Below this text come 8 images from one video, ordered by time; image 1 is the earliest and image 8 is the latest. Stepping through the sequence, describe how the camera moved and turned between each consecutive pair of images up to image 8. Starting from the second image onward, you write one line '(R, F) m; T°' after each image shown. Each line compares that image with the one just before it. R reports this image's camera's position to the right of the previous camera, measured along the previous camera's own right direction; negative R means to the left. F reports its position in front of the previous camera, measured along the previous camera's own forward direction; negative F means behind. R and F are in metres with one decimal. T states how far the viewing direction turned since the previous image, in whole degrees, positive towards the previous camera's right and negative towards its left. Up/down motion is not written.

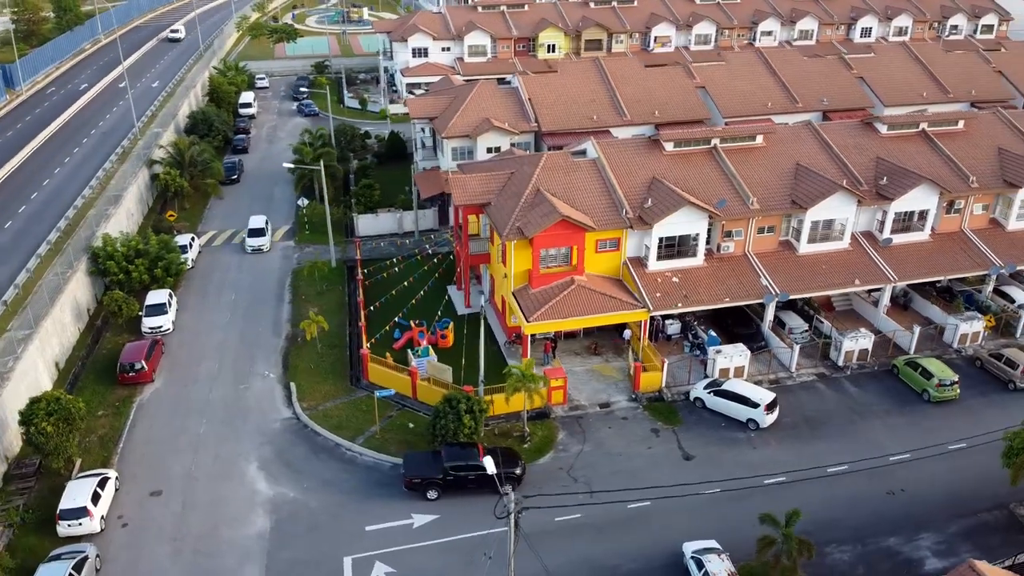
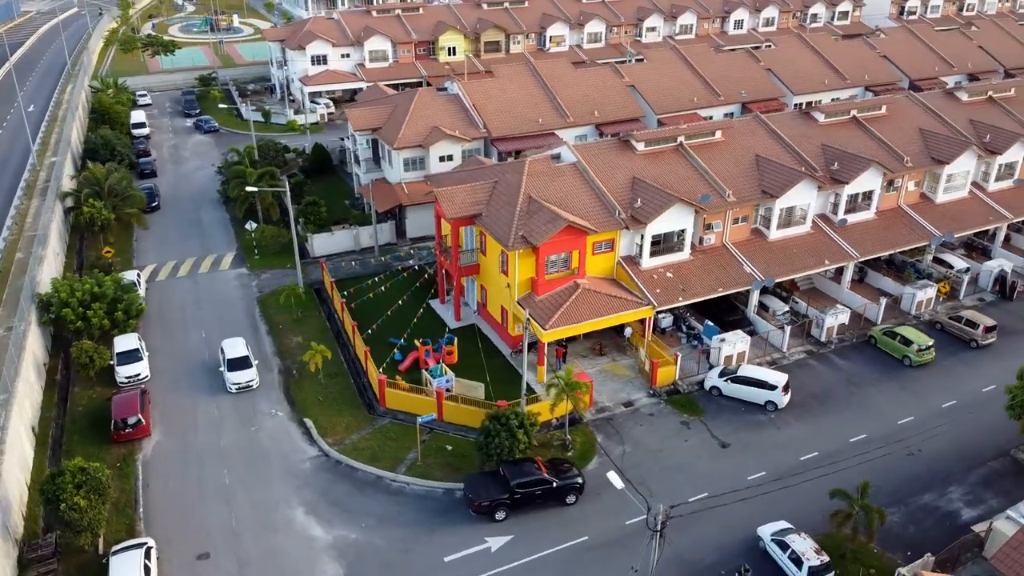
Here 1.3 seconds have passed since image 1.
(-6.7, +0.8) m; +10°
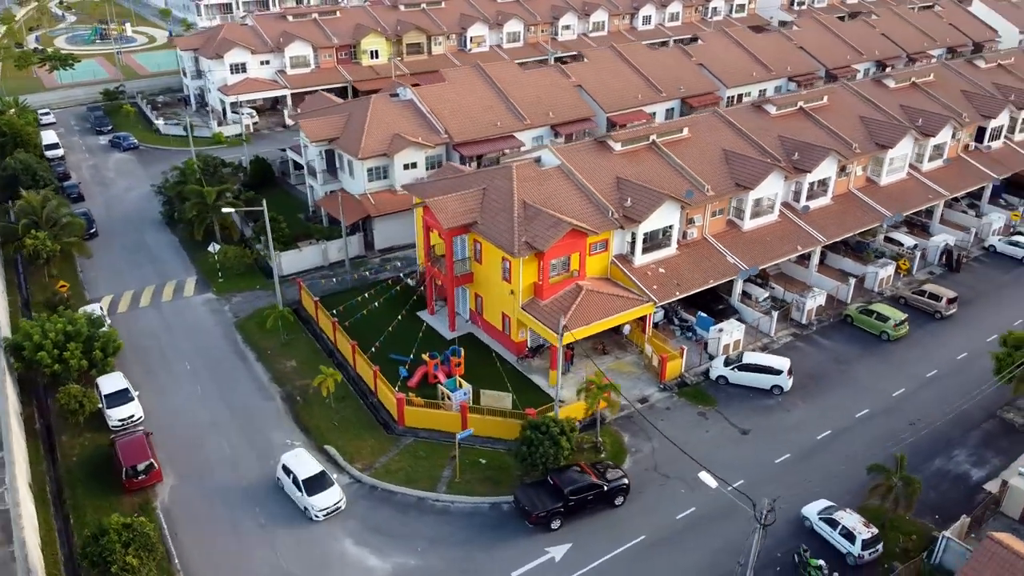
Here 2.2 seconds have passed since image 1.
(-5.2, +0.5) m; +8°
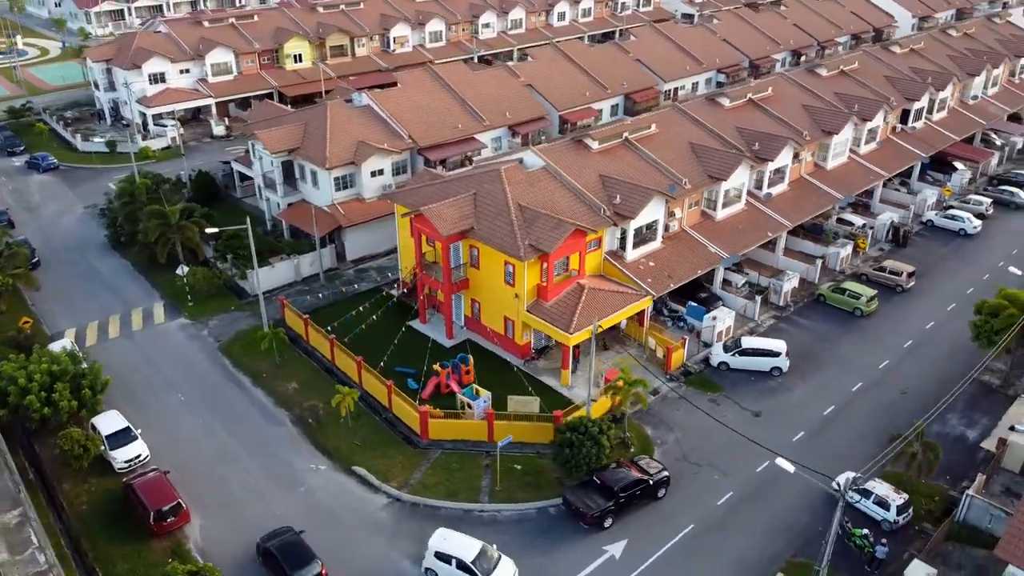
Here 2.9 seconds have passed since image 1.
(-5.0, +0.3) m; +8°
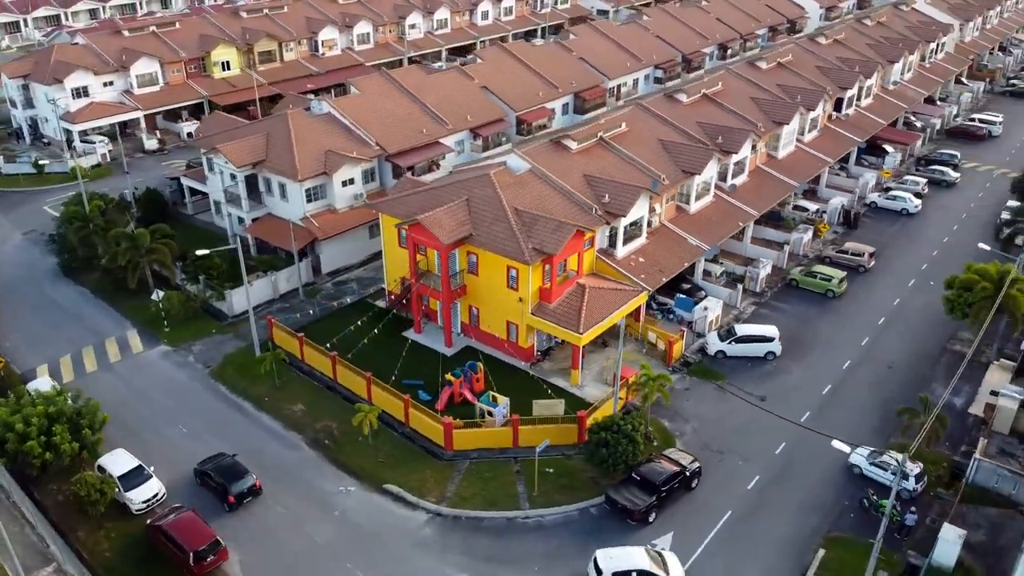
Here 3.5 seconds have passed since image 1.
(-4.6, +0.2) m; +7°
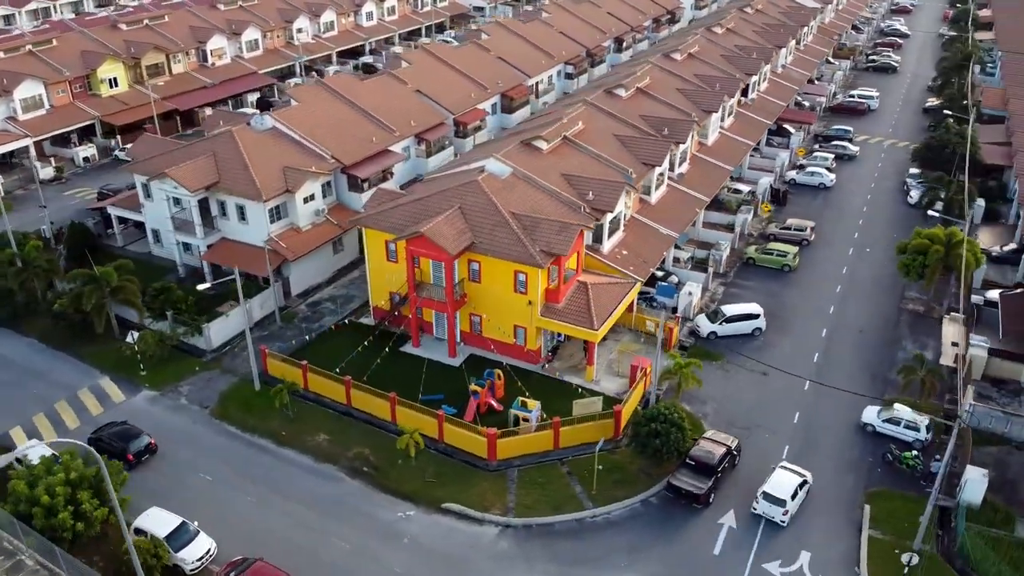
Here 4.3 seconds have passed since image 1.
(-7.0, +0.5) m; +10°
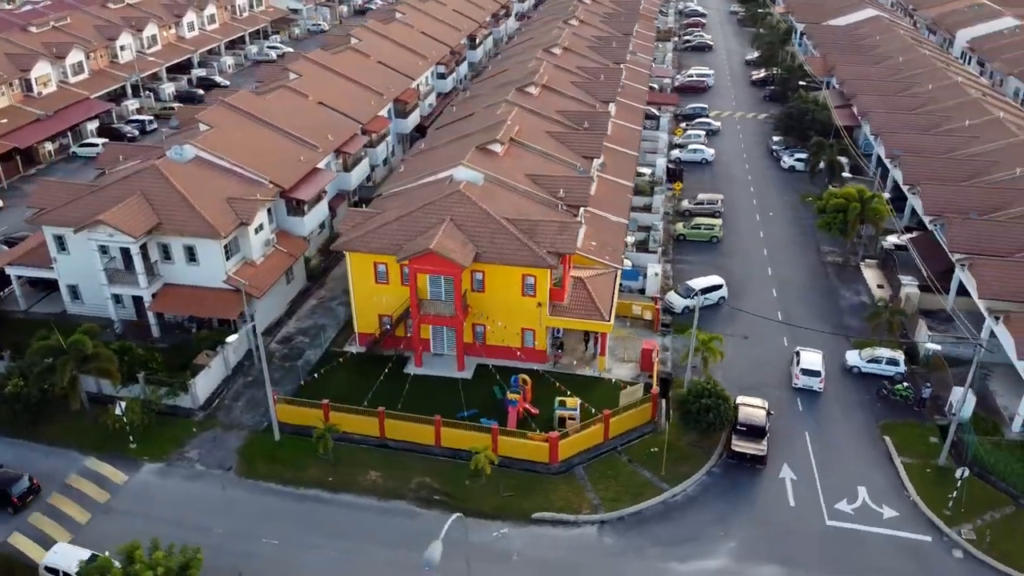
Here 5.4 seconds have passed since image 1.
(-9.9, +1.1) m; +15°
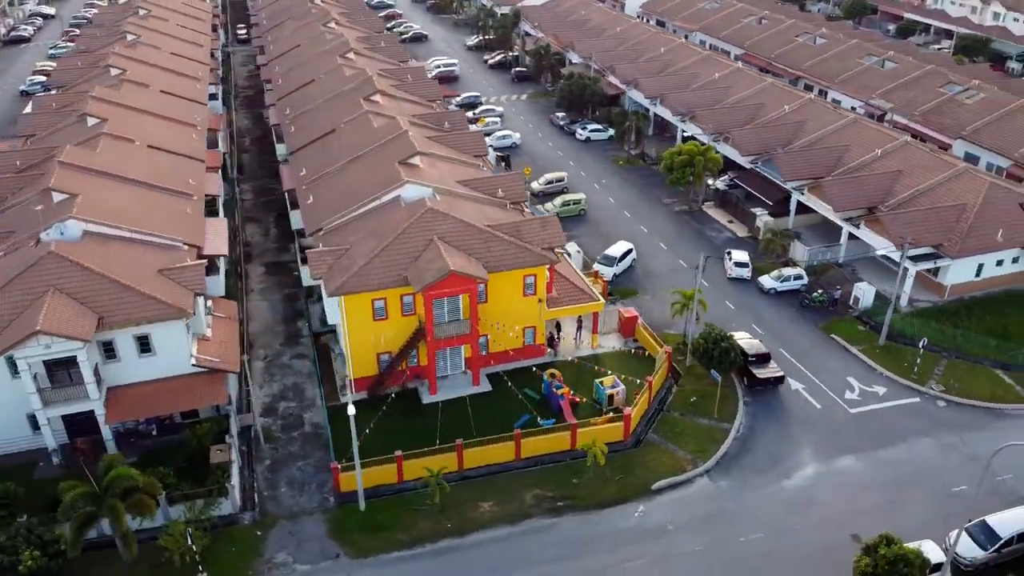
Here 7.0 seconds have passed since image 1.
(-15.7, +3.0) m; +25°
